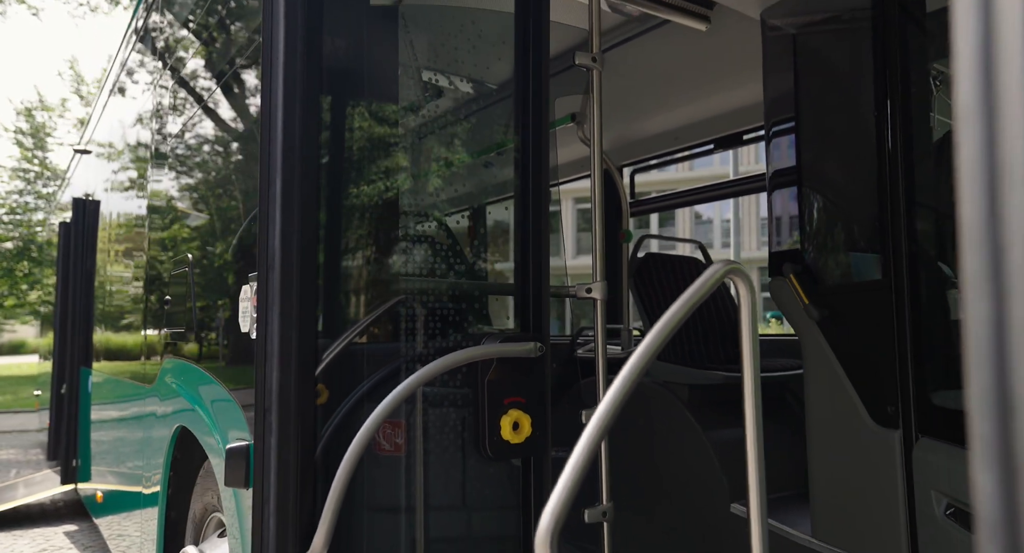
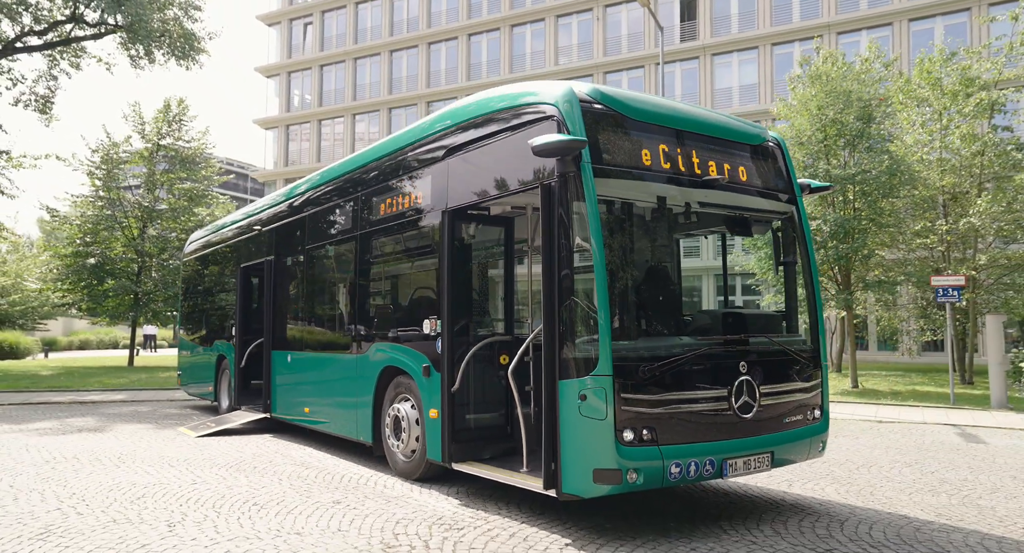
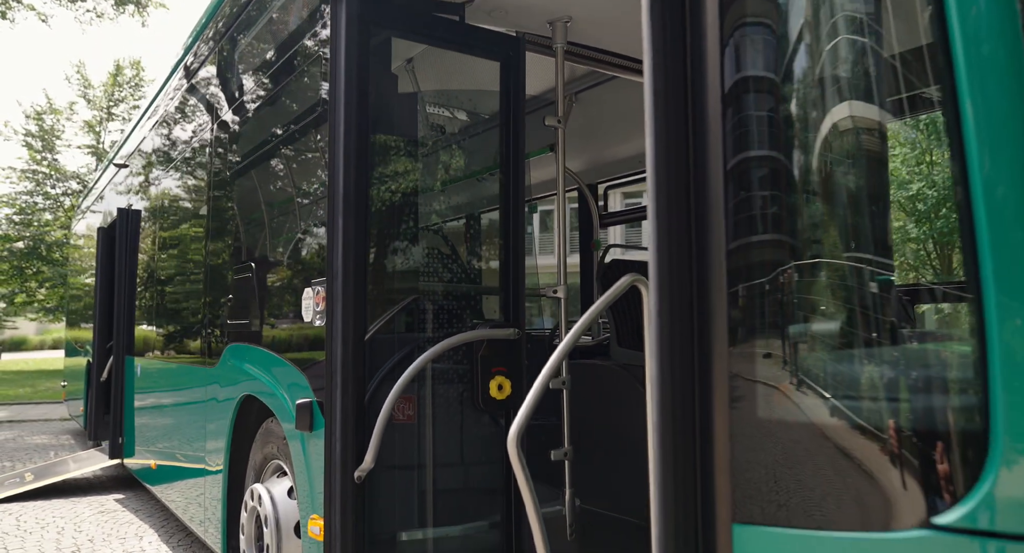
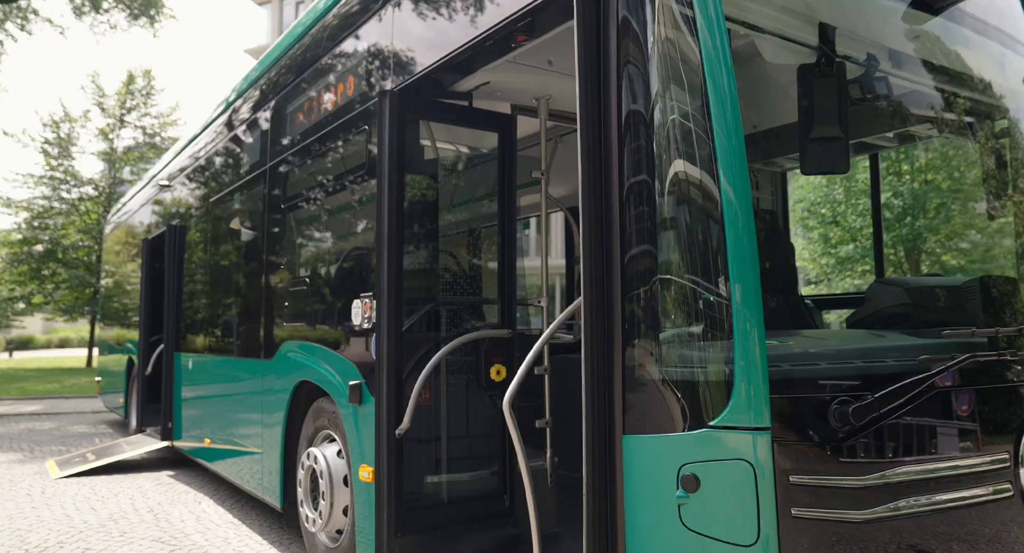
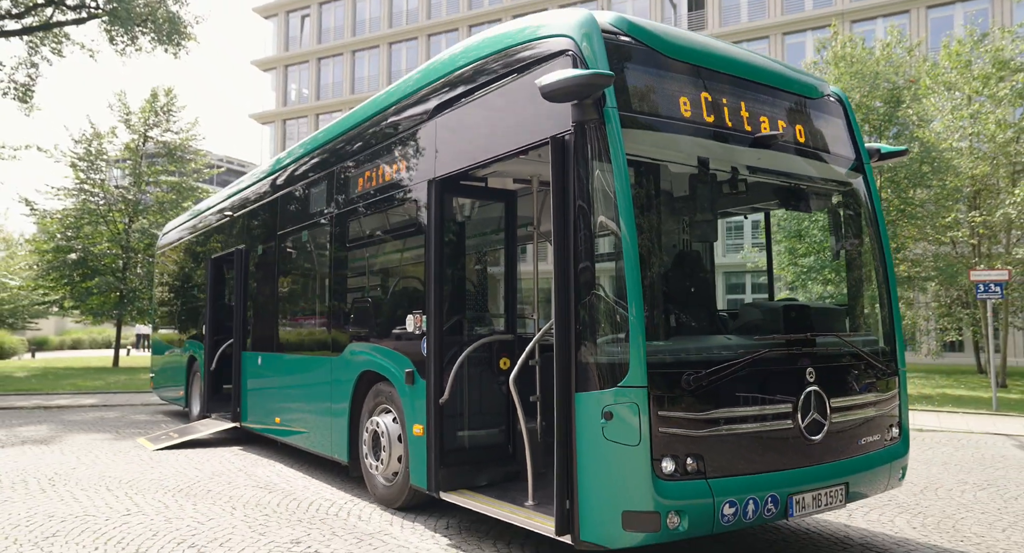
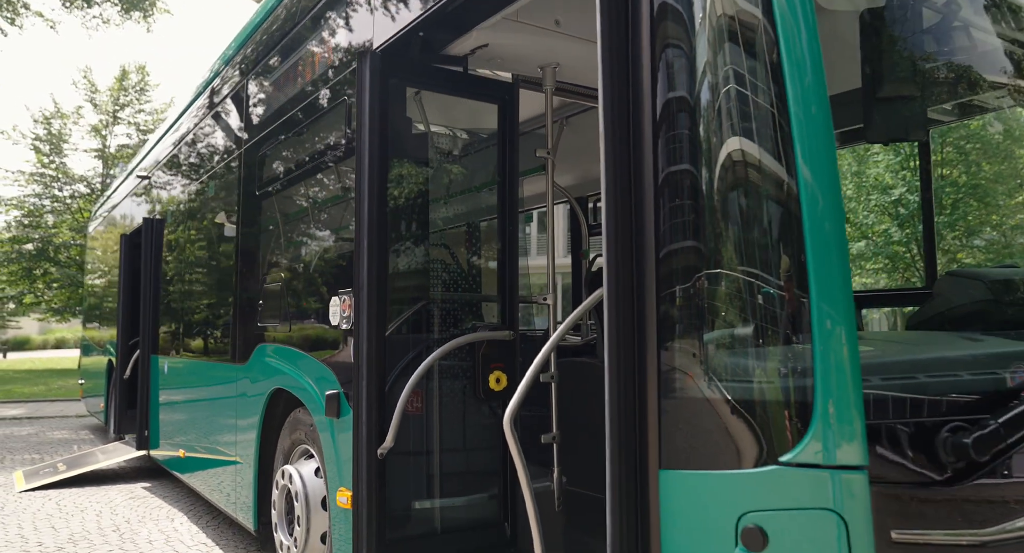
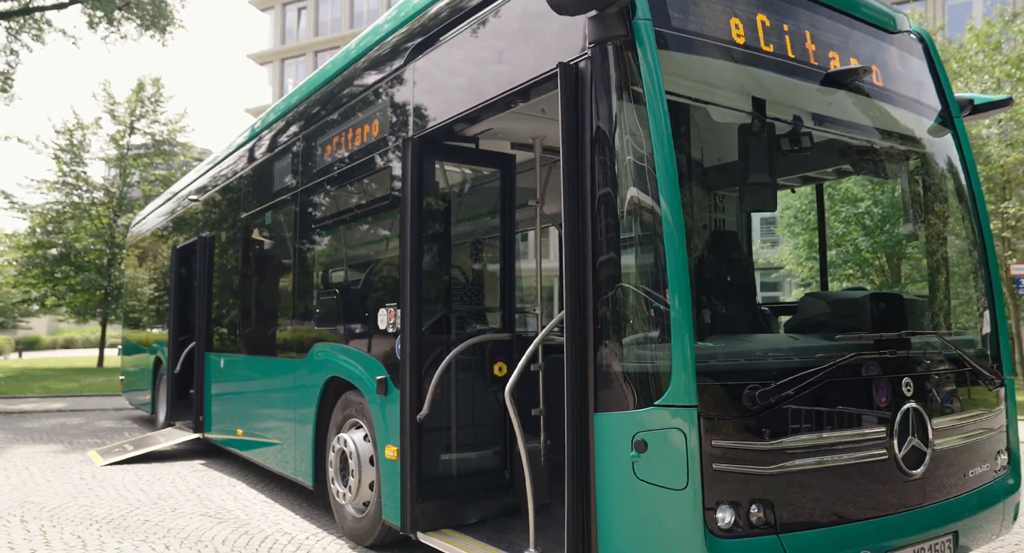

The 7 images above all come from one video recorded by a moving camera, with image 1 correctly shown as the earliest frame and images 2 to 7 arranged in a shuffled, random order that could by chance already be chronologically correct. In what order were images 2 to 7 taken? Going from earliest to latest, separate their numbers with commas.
3, 6, 4, 7, 5, 2
